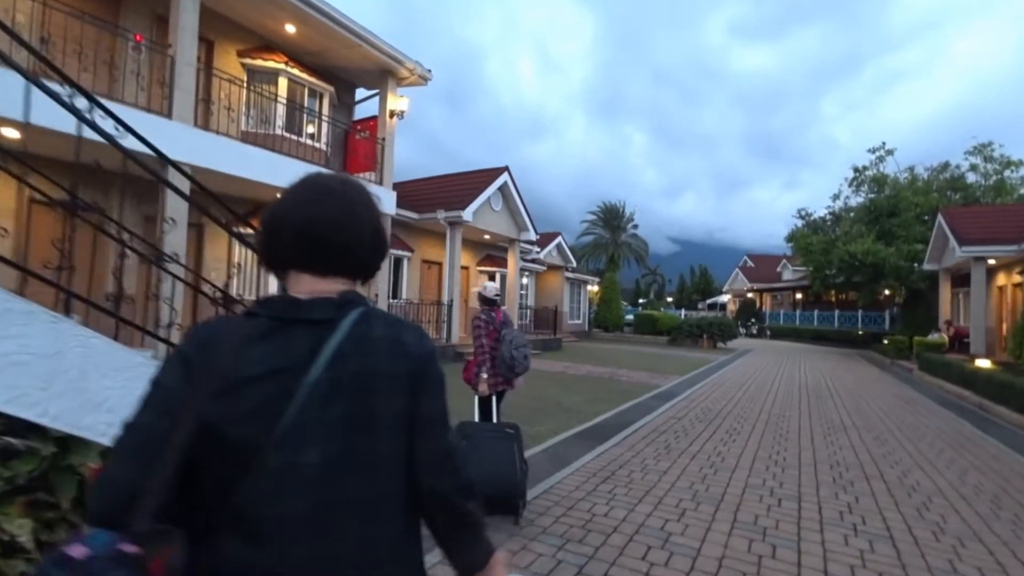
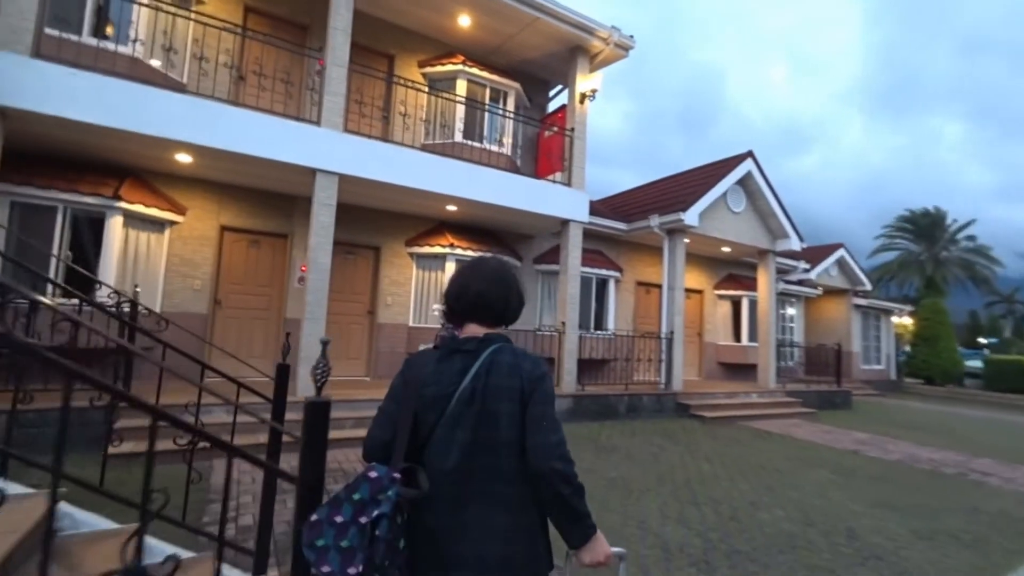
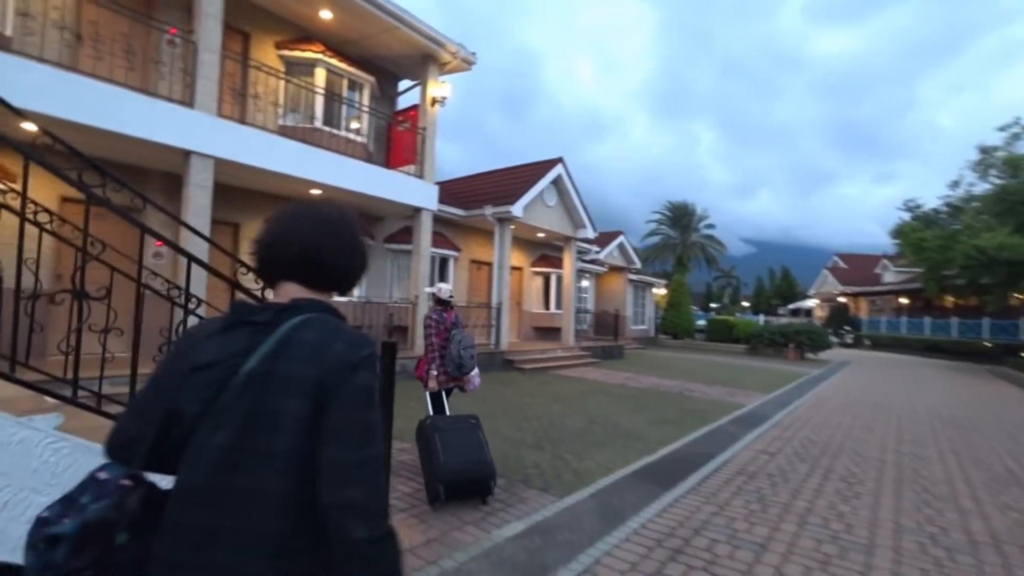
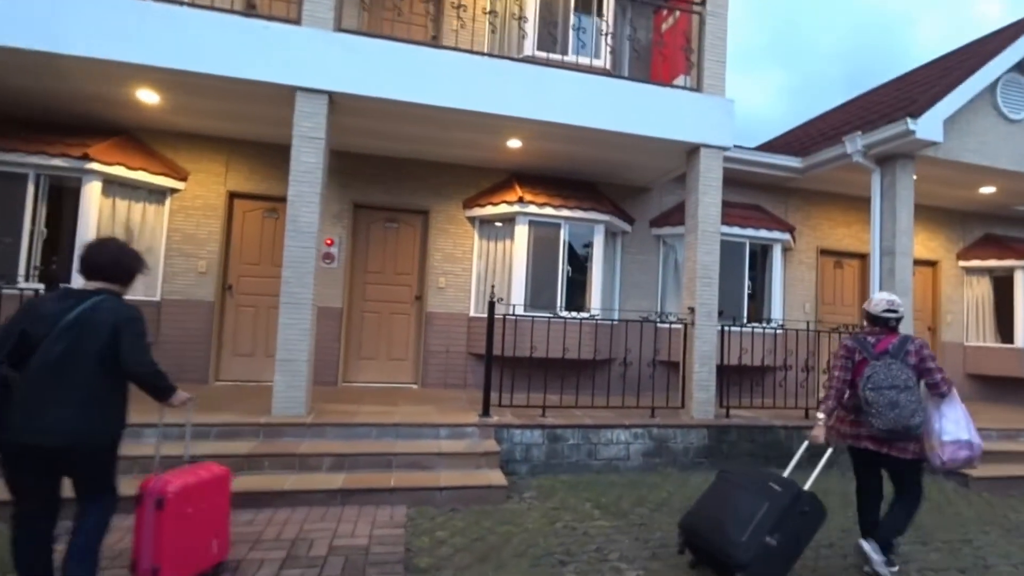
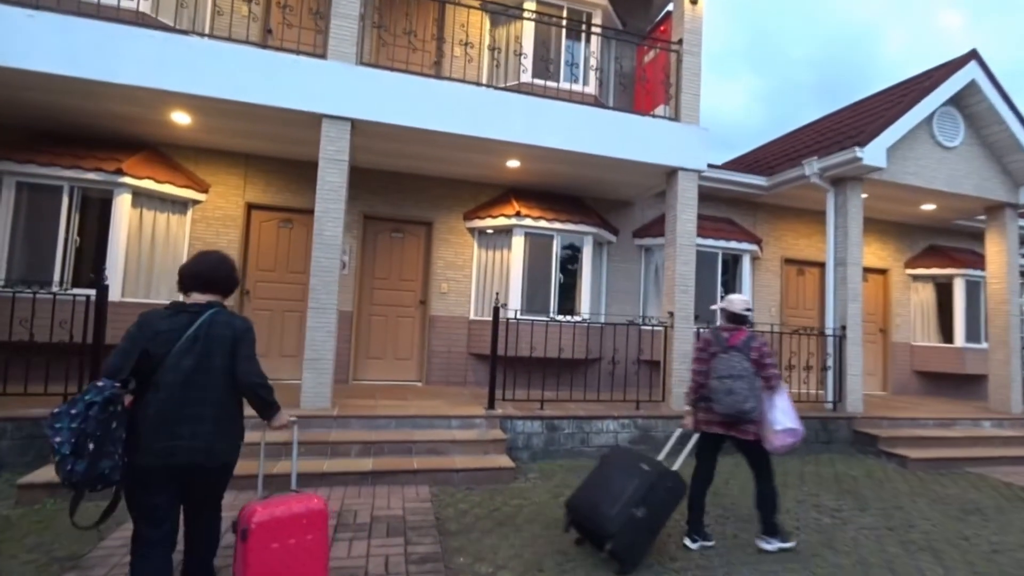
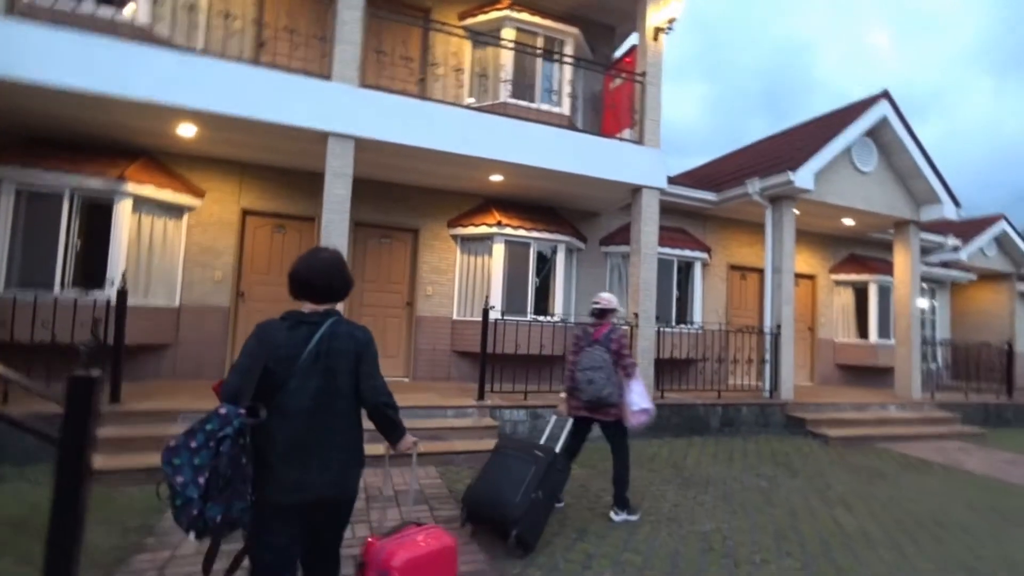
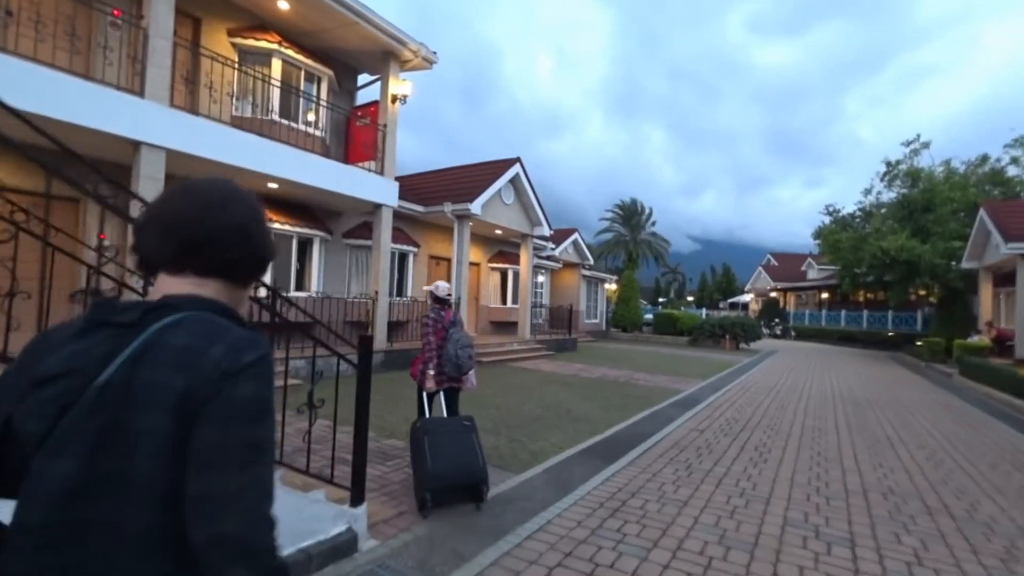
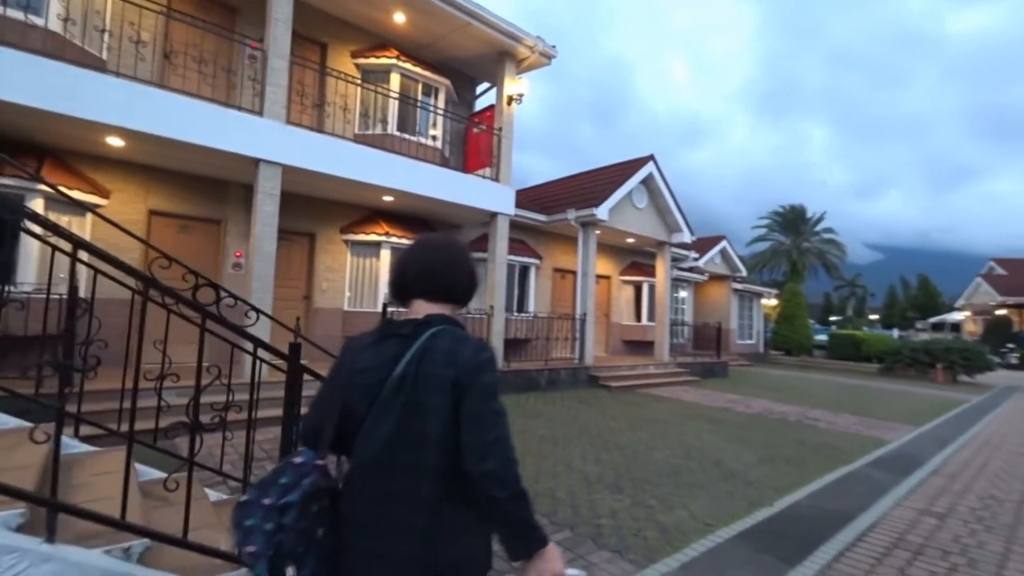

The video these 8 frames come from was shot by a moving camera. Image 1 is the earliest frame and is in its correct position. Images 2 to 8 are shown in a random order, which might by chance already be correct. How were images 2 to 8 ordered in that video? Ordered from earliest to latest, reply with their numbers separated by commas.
7, 3, 8, 2, 6, 5, 4
